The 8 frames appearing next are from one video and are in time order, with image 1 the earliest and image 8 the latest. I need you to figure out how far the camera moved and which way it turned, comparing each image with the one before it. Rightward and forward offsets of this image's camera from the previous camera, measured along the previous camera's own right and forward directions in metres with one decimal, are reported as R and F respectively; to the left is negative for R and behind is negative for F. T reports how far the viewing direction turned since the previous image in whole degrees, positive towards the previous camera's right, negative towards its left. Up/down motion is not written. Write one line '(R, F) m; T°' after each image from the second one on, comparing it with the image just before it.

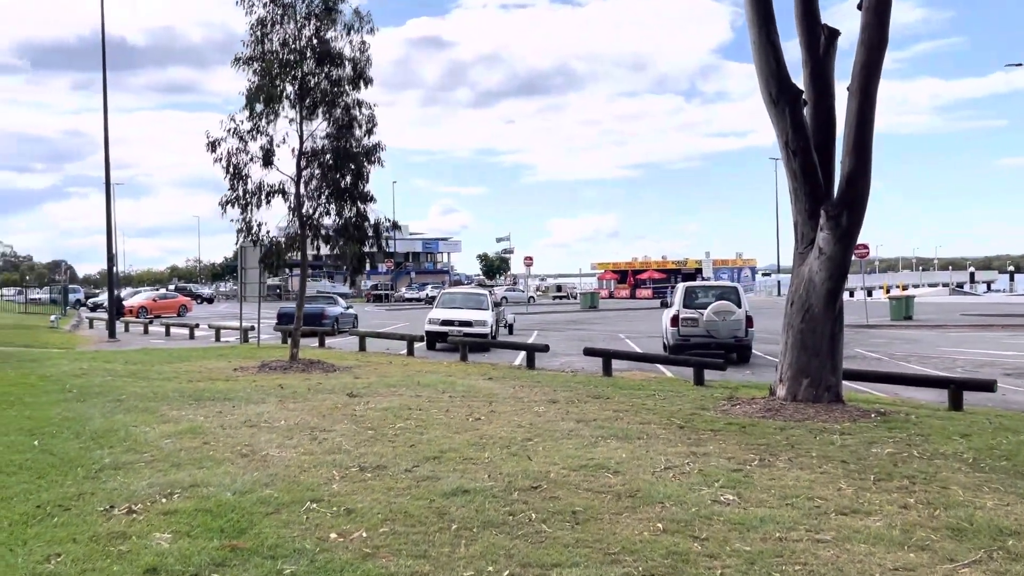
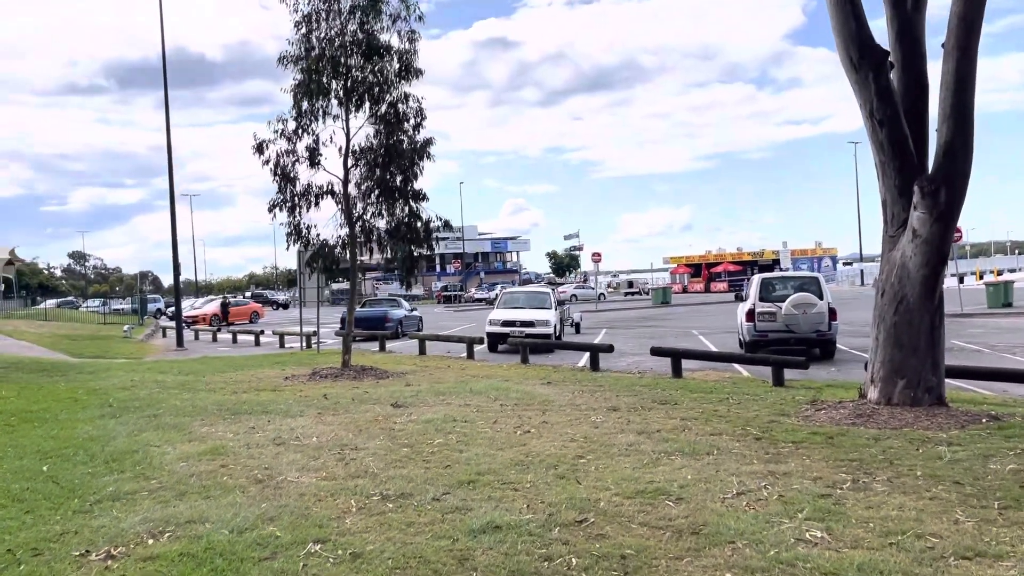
(+0.2, +0.9) m; -5°
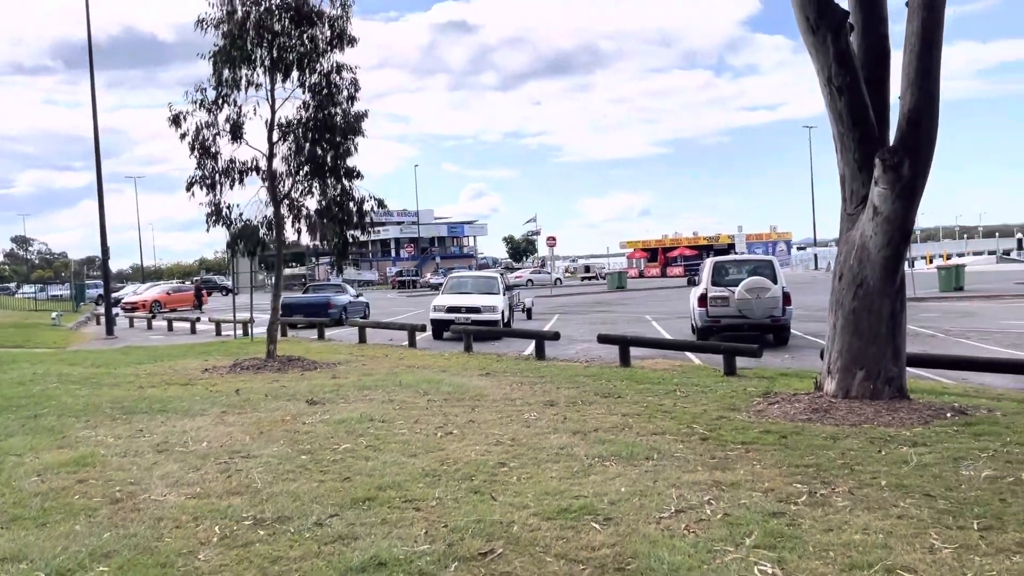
(+0.3, +0.9) m; +3°
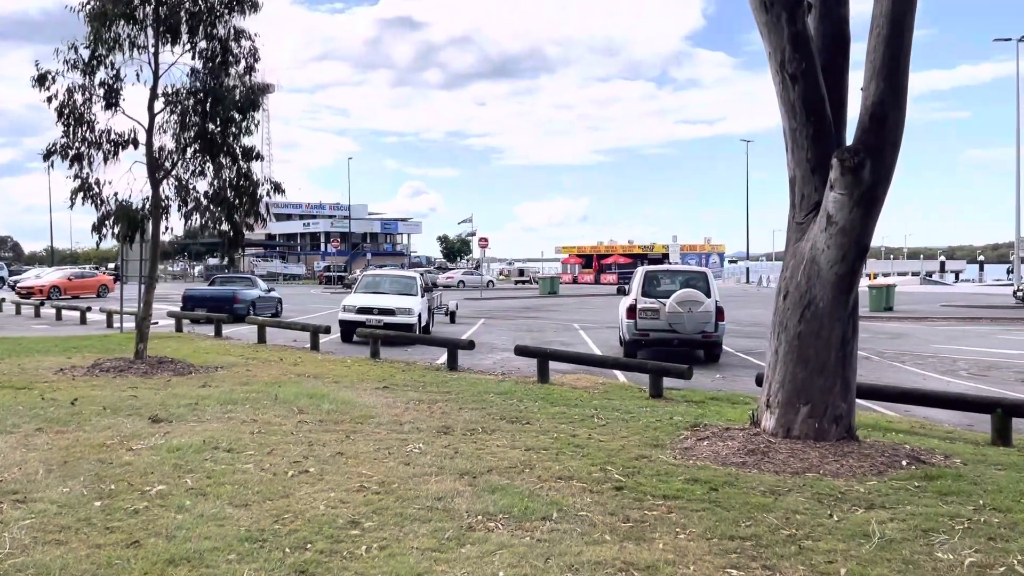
(+0.4, +1.3) m; +4°
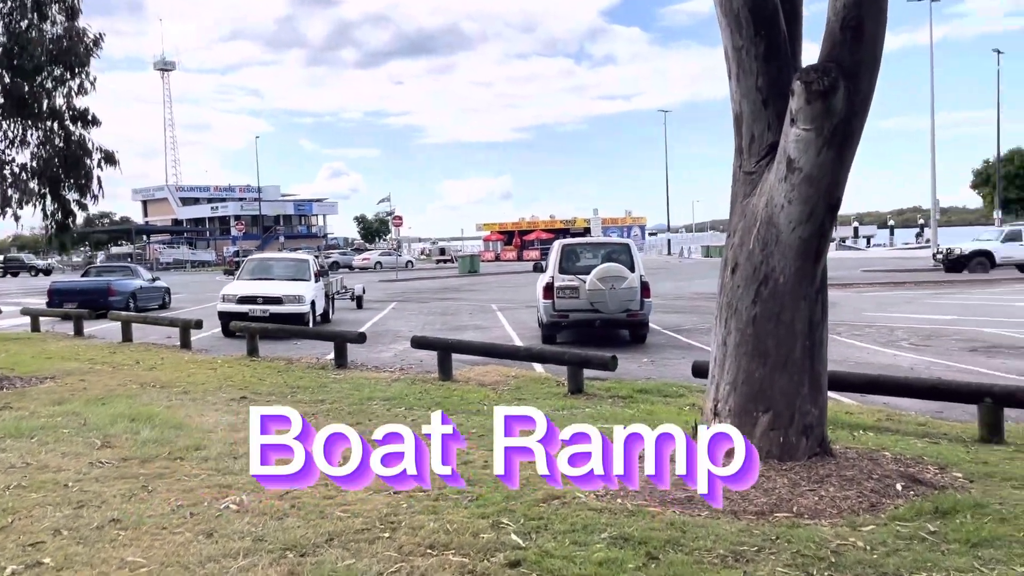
(+0.4, +1.8) m; +5°
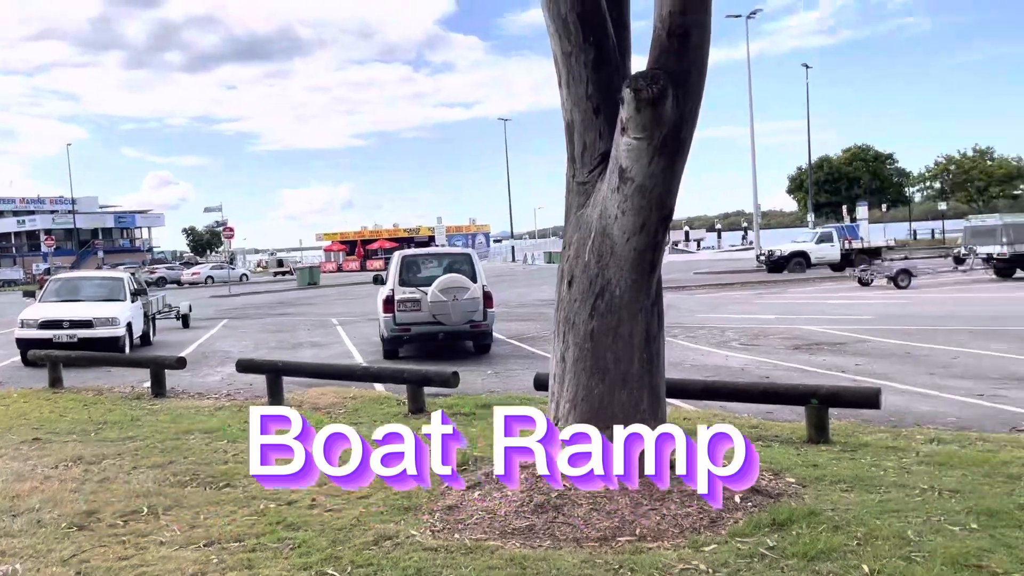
(+0.1, +0.3) m; +10°
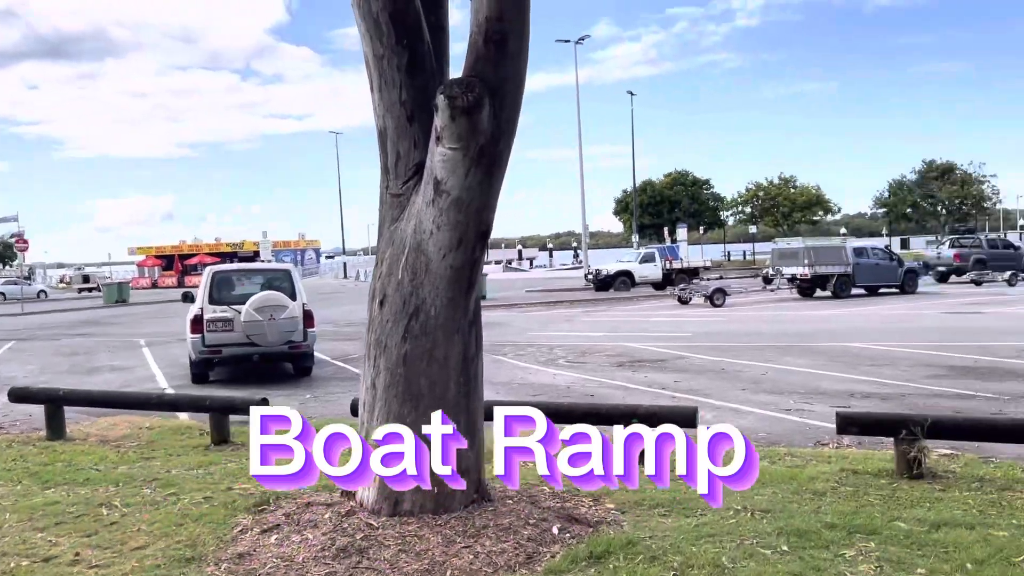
(+0.2, +0.3) m; +11°
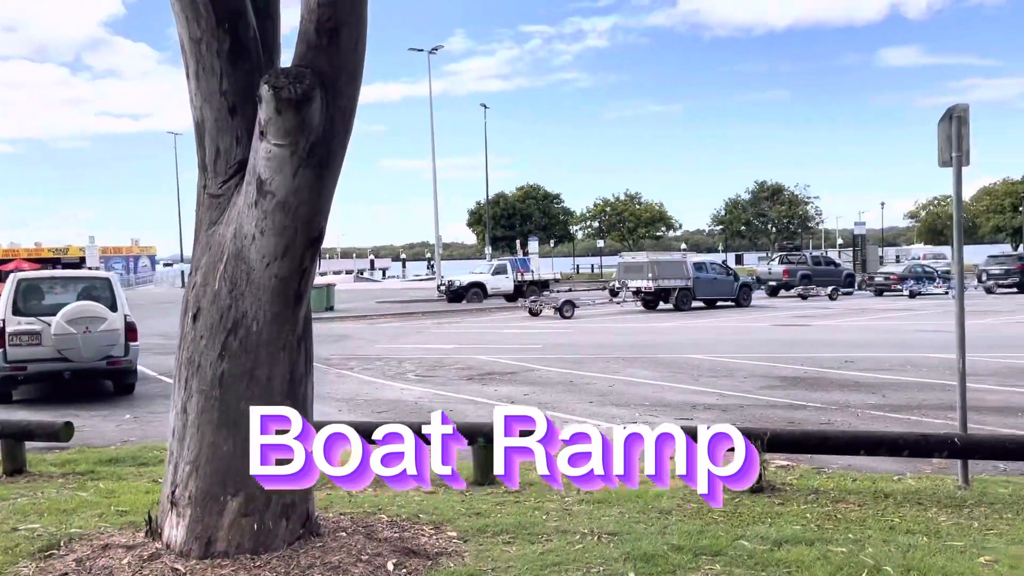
(+0.1, +0.3) m; +10°
